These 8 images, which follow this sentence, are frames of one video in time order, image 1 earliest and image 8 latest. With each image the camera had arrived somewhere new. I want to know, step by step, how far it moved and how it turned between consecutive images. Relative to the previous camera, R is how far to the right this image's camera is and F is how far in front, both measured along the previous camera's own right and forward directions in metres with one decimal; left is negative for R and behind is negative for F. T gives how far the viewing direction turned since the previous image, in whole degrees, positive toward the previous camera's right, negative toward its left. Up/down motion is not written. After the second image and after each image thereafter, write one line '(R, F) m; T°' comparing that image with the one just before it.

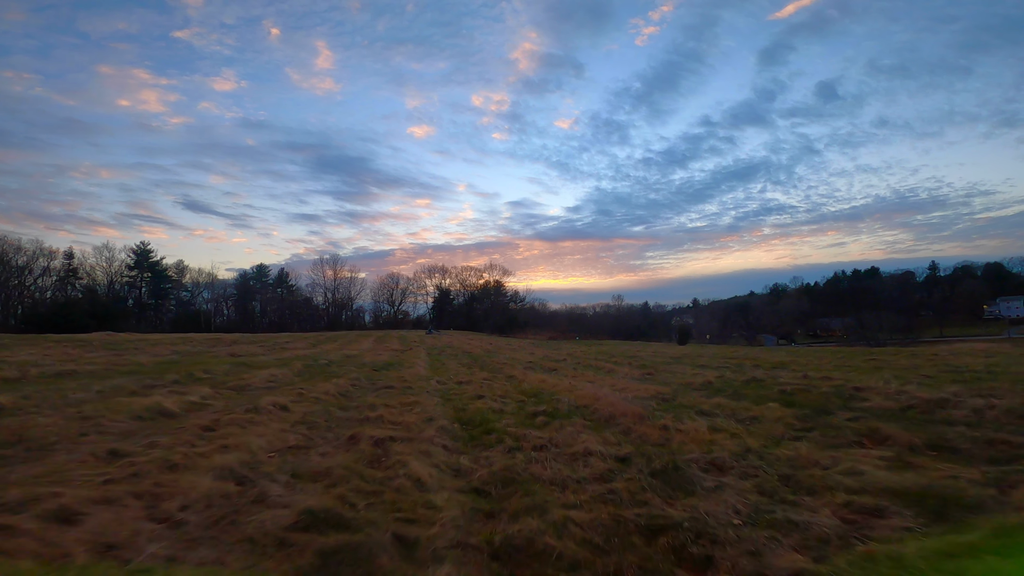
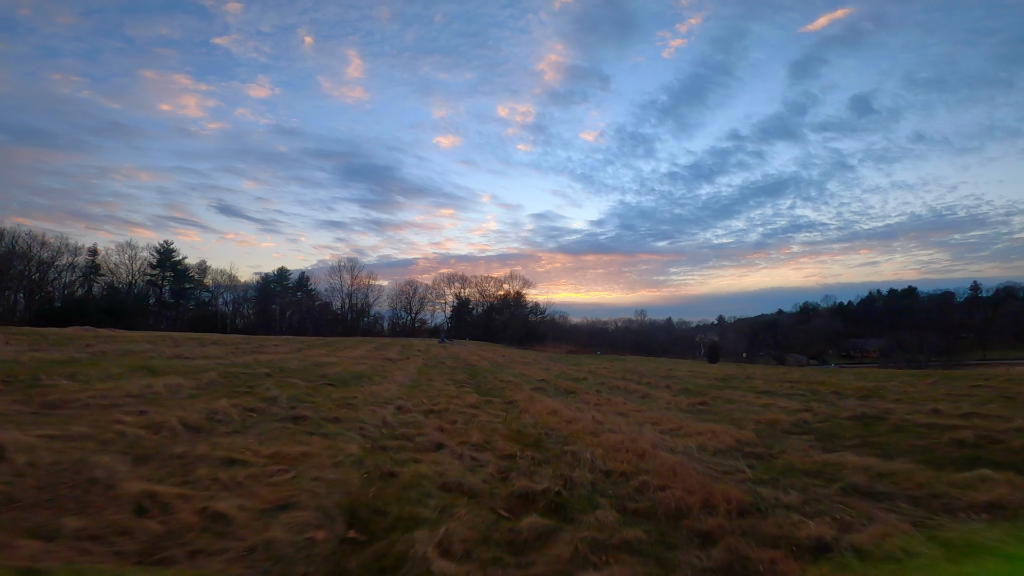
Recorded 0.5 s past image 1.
(+0.3, +3.2) m; -2°
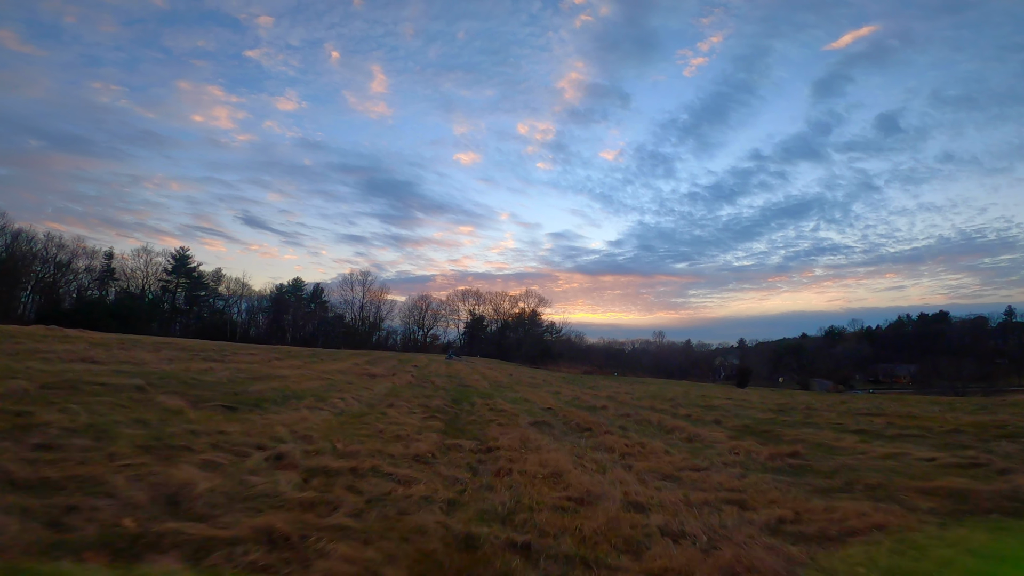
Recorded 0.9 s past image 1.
(+0.4, +3.1) m; -2°
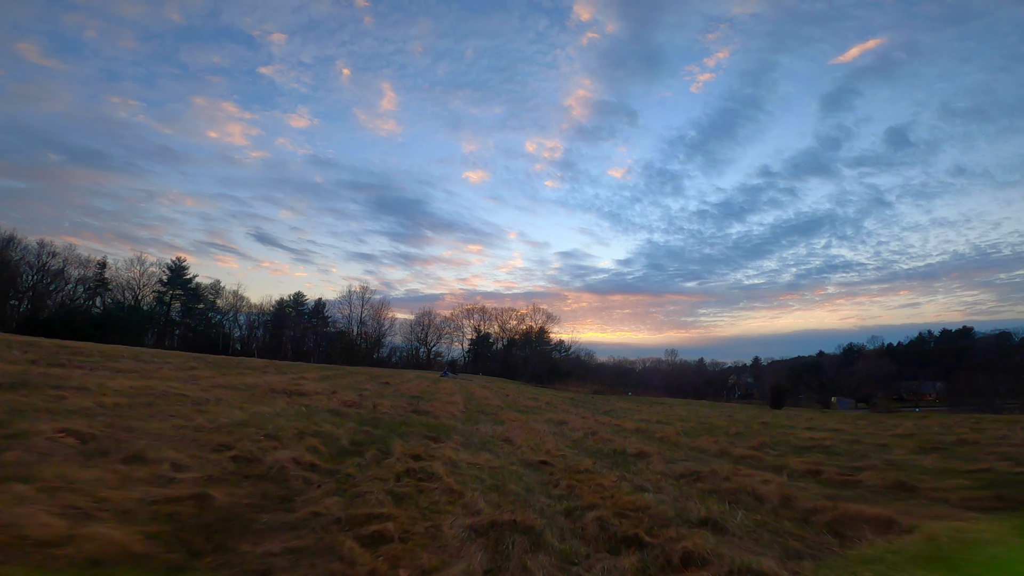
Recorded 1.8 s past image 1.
(+0.5, +4.8) m; -1°
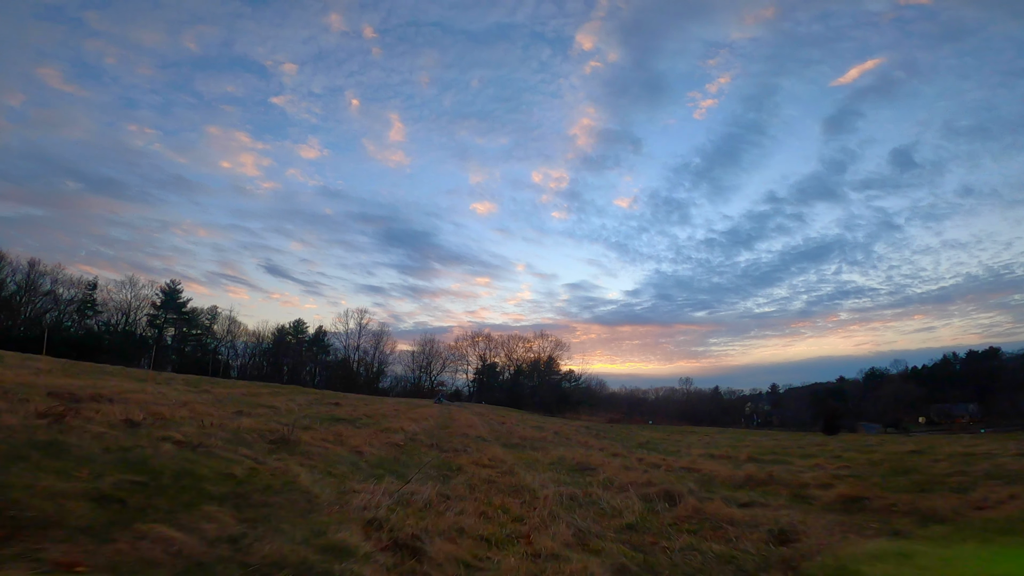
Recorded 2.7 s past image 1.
(+0.4, +4.9) m; -1°
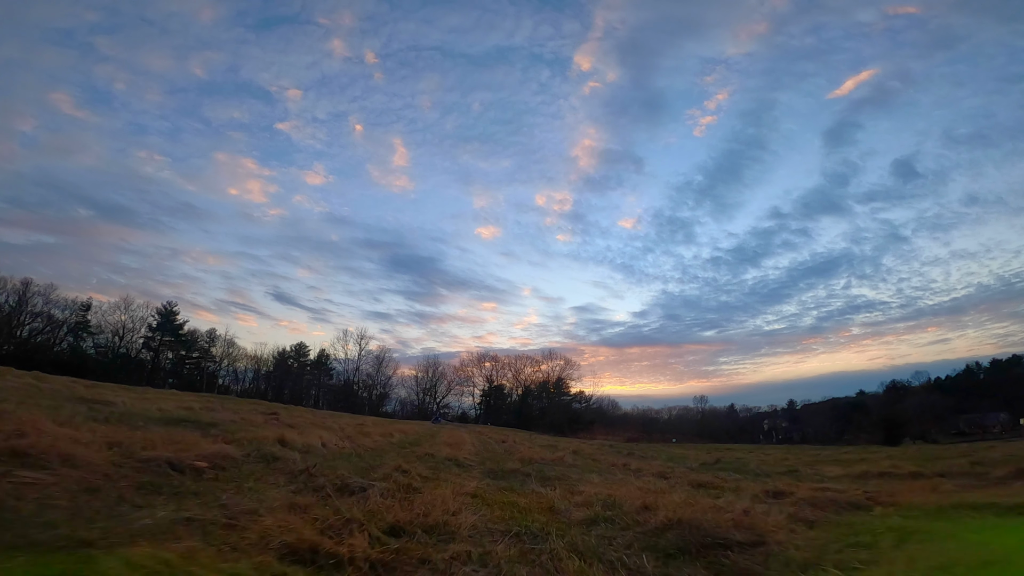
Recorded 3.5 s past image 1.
(+0.1, +3.7) m; -1°
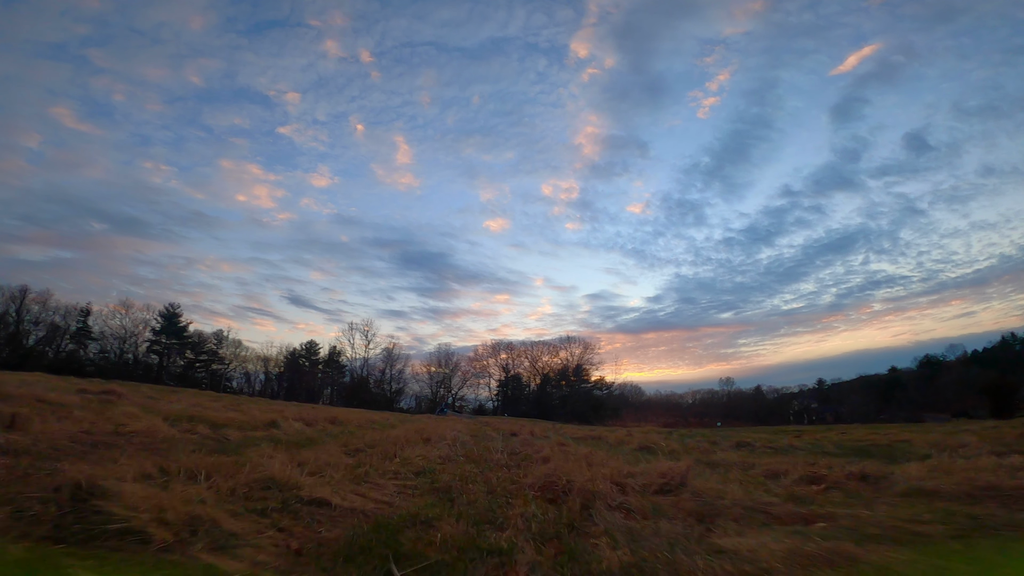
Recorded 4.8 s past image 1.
(0.0, +4.8) m; -1°
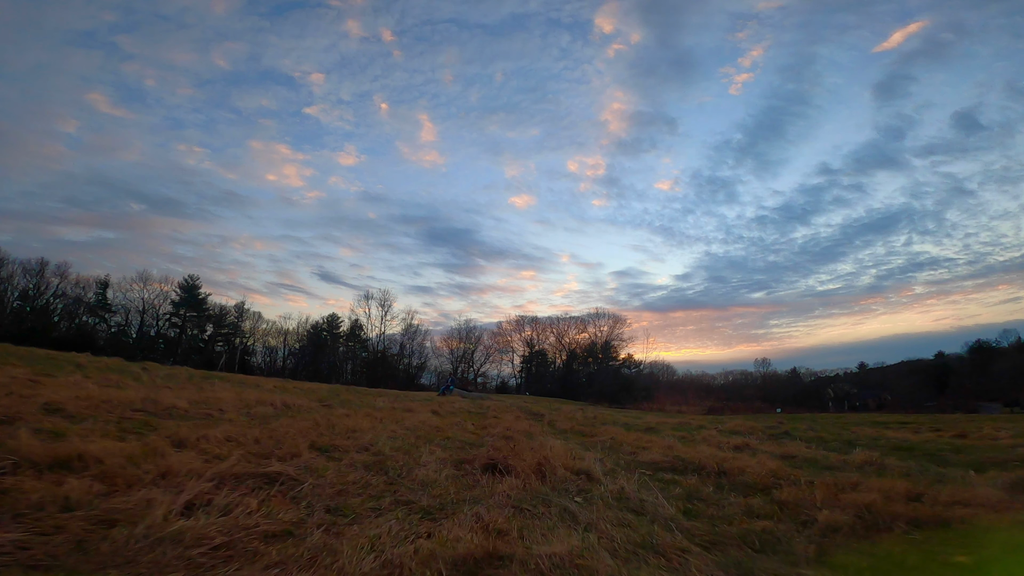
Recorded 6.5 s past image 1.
(+0.1, +4.6) m; -3°
